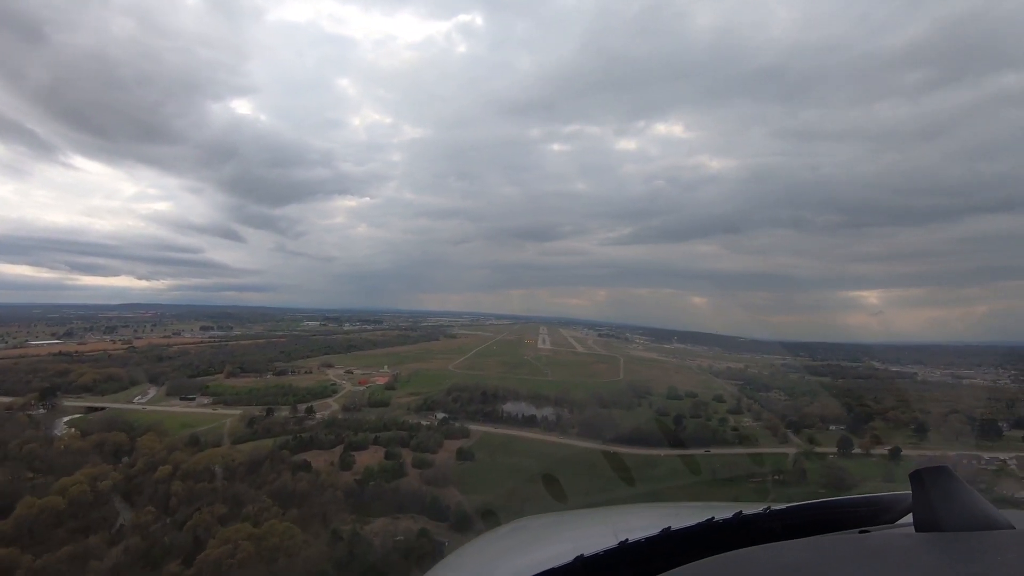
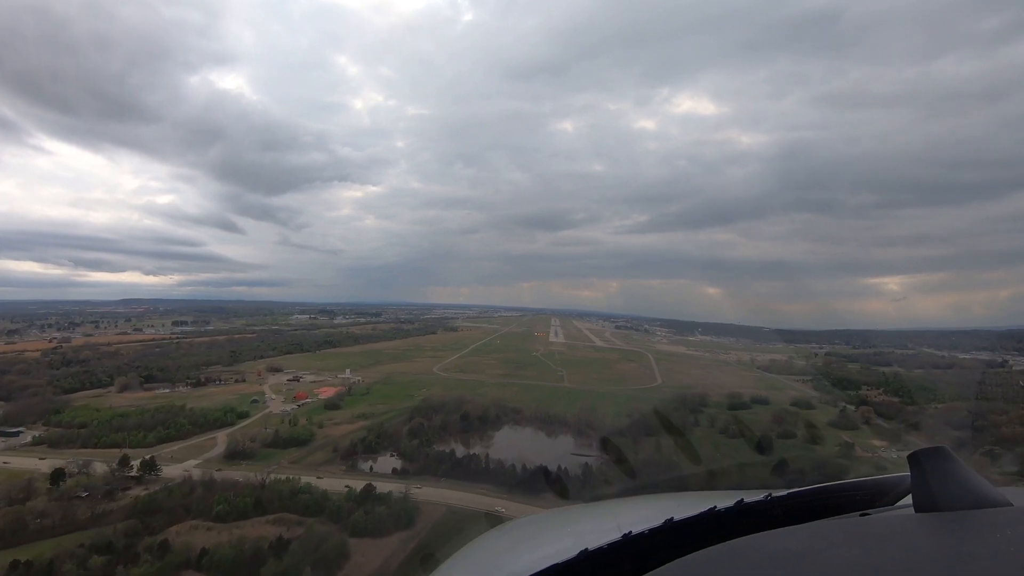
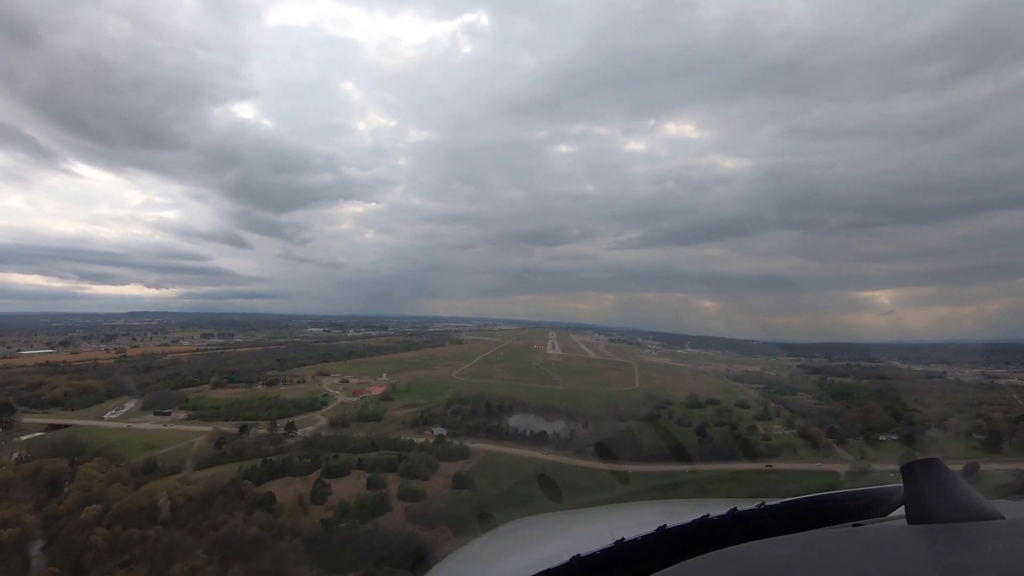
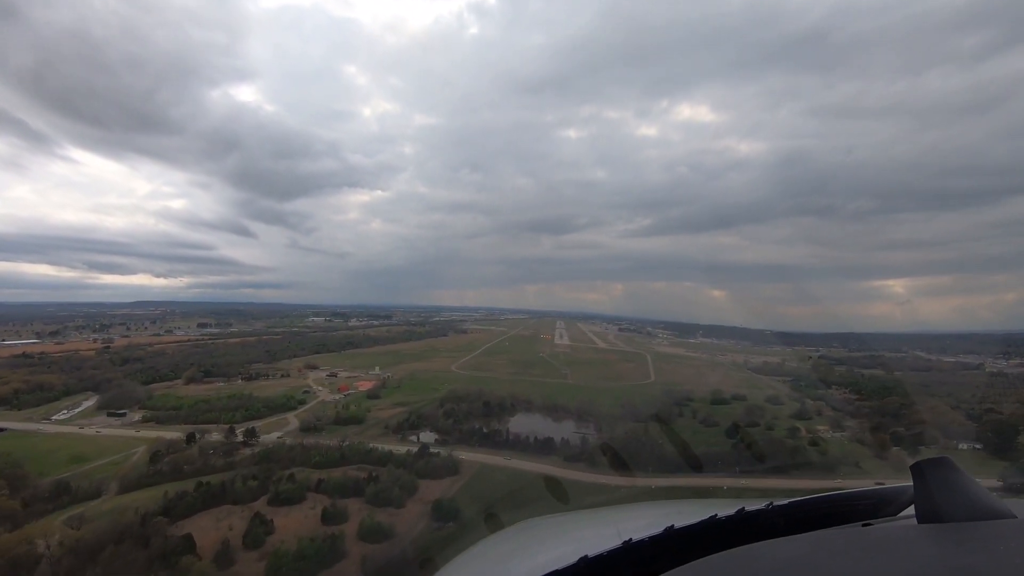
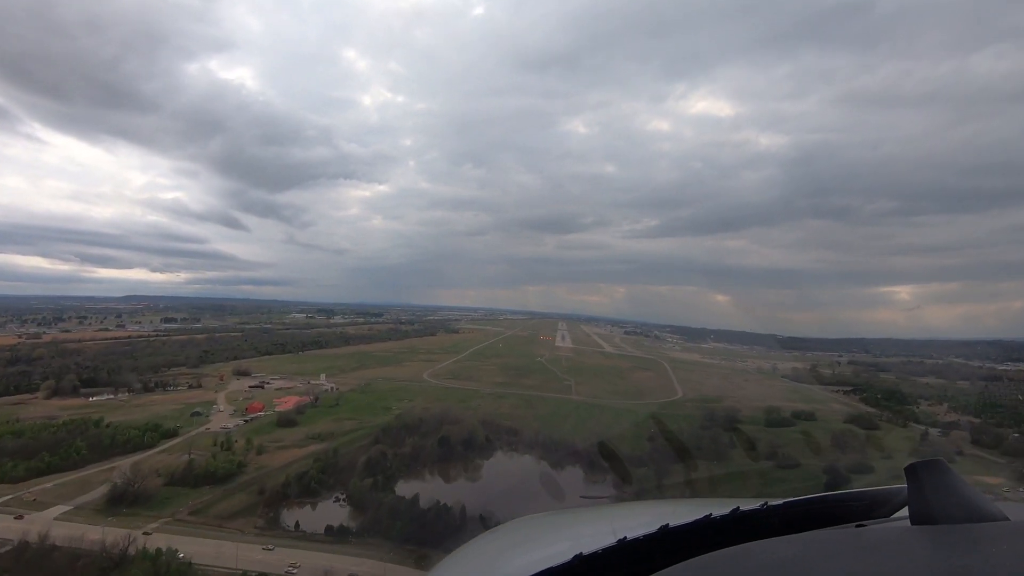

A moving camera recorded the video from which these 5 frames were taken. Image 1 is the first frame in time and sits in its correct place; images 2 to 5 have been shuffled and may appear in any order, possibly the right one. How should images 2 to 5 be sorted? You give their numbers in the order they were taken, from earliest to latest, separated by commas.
3, 4, 2, 5
